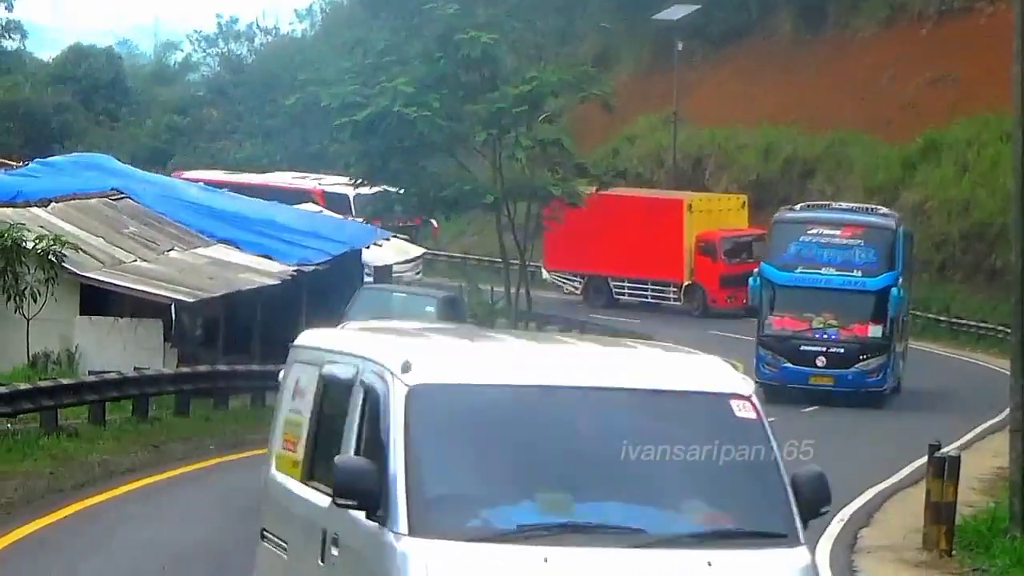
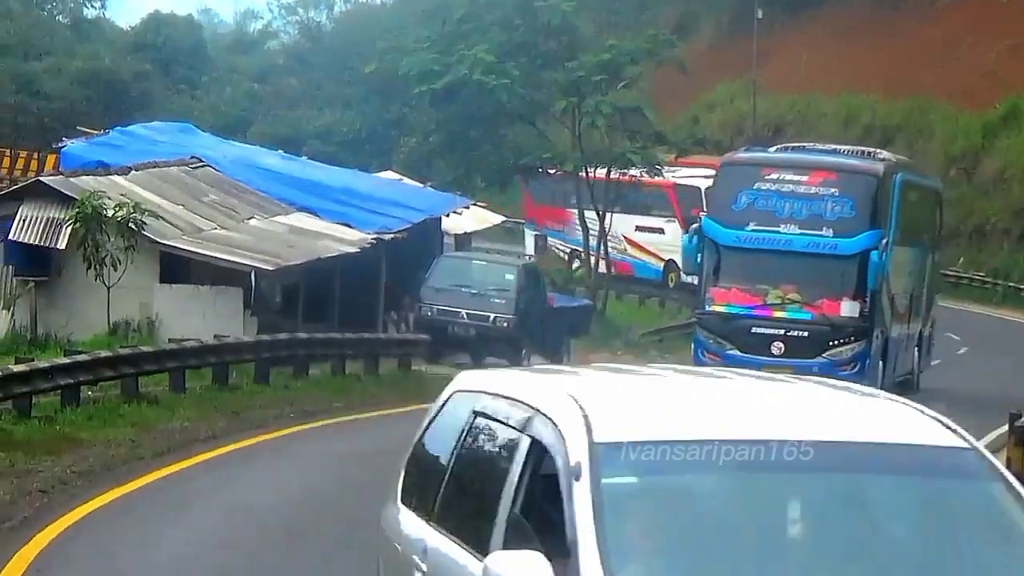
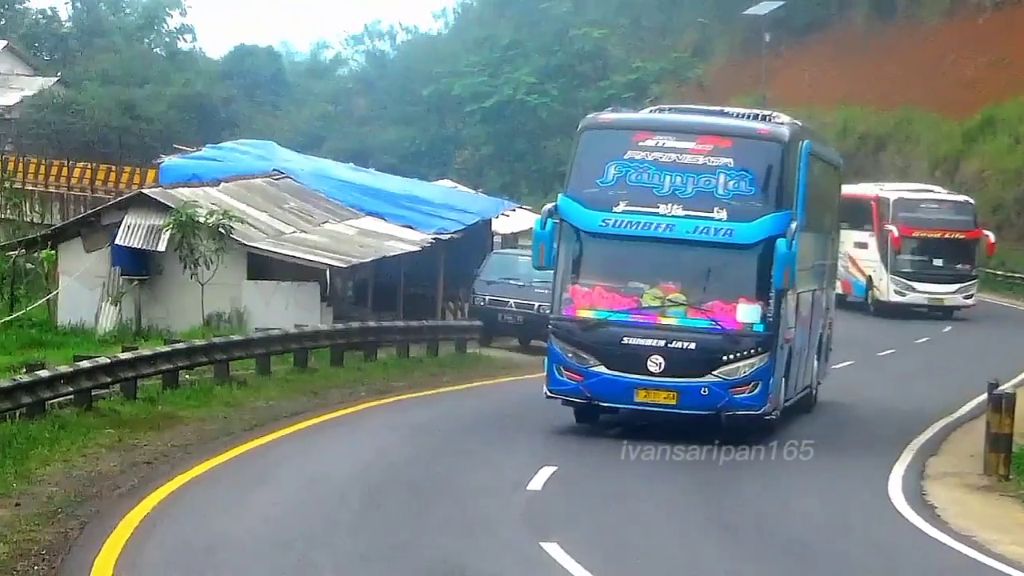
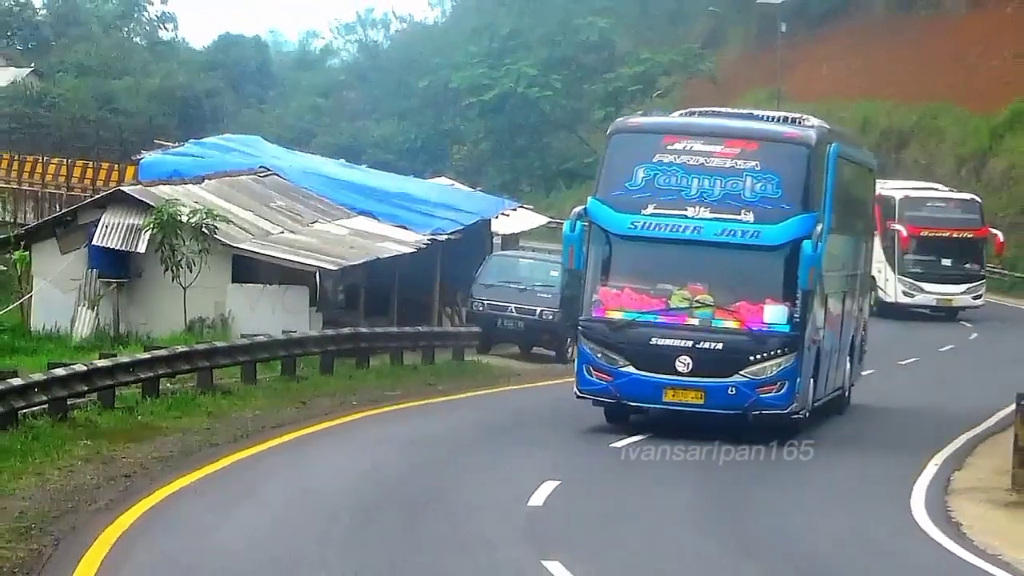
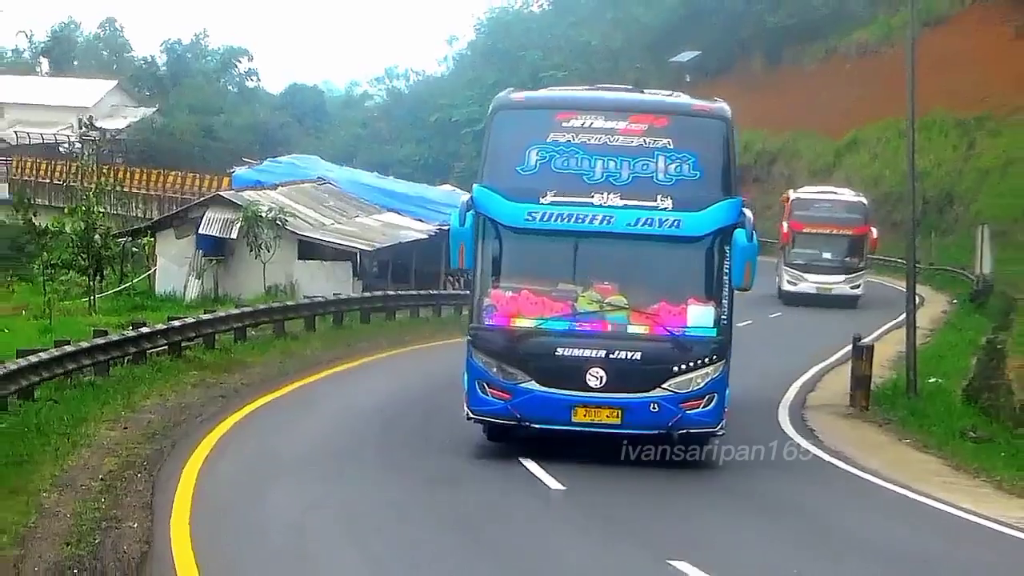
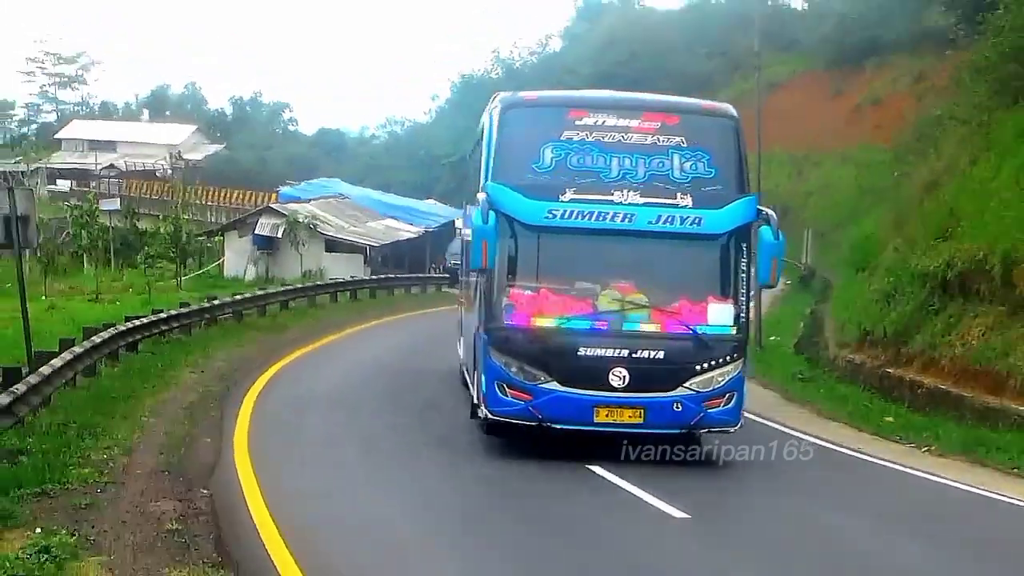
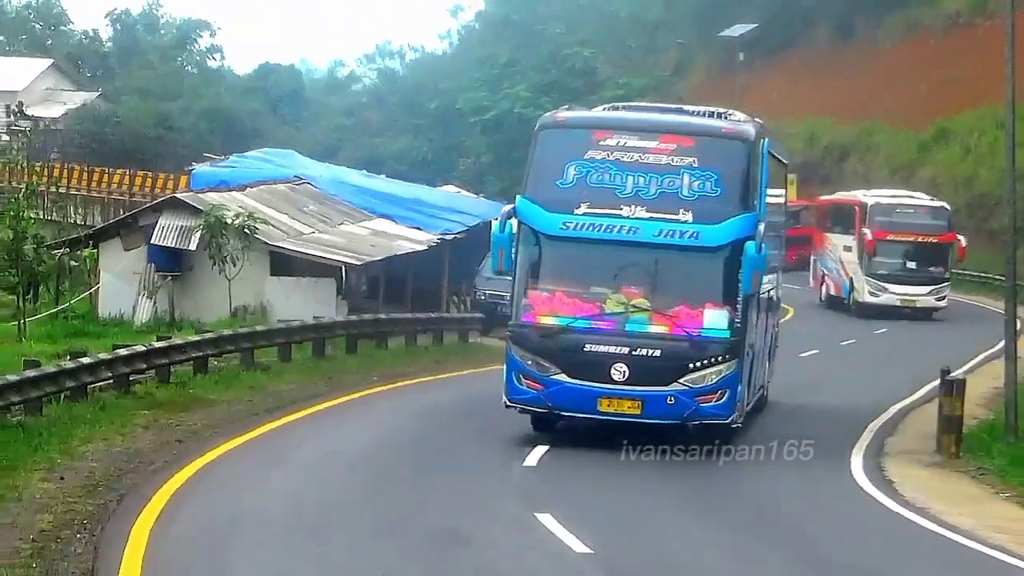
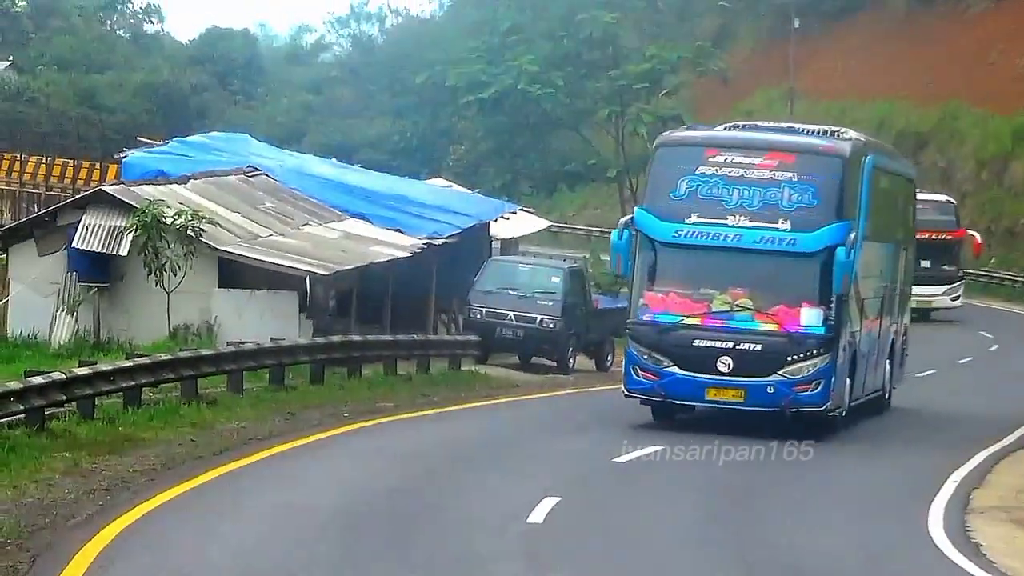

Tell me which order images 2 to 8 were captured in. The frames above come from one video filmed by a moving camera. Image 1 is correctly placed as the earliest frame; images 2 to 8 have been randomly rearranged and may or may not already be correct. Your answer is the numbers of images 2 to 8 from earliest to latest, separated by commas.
2, 8, 4, 3, 7, 5, 6
